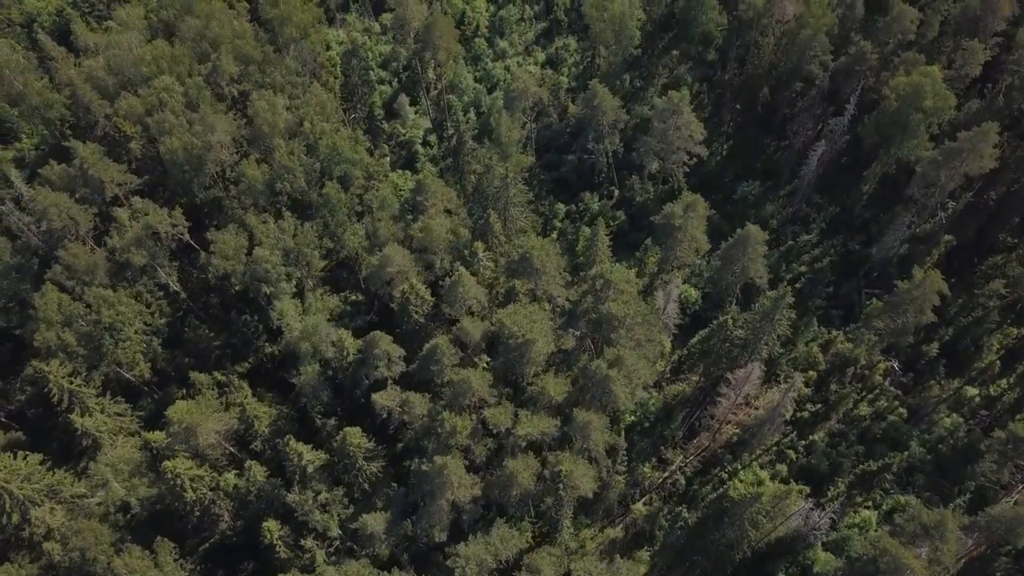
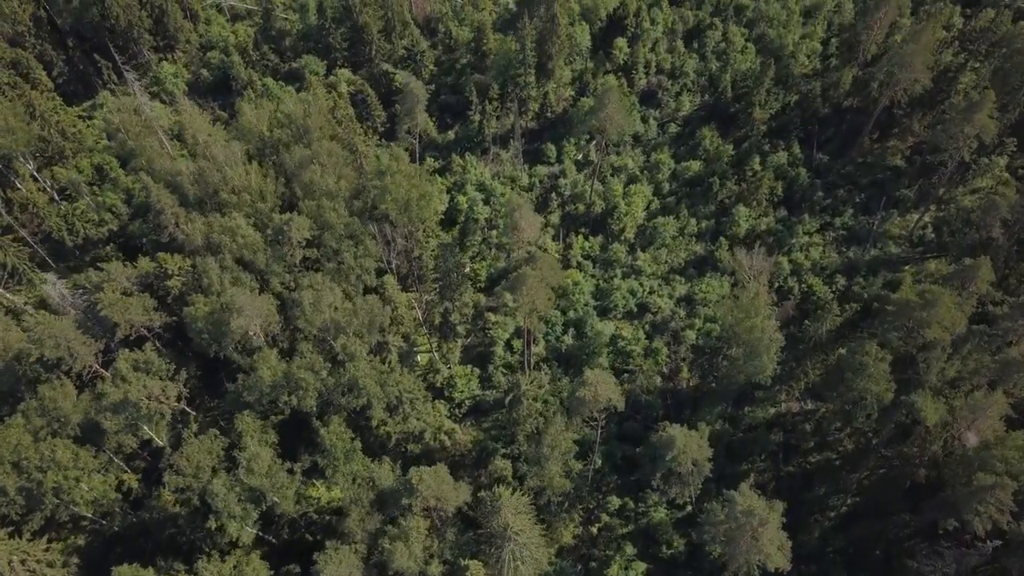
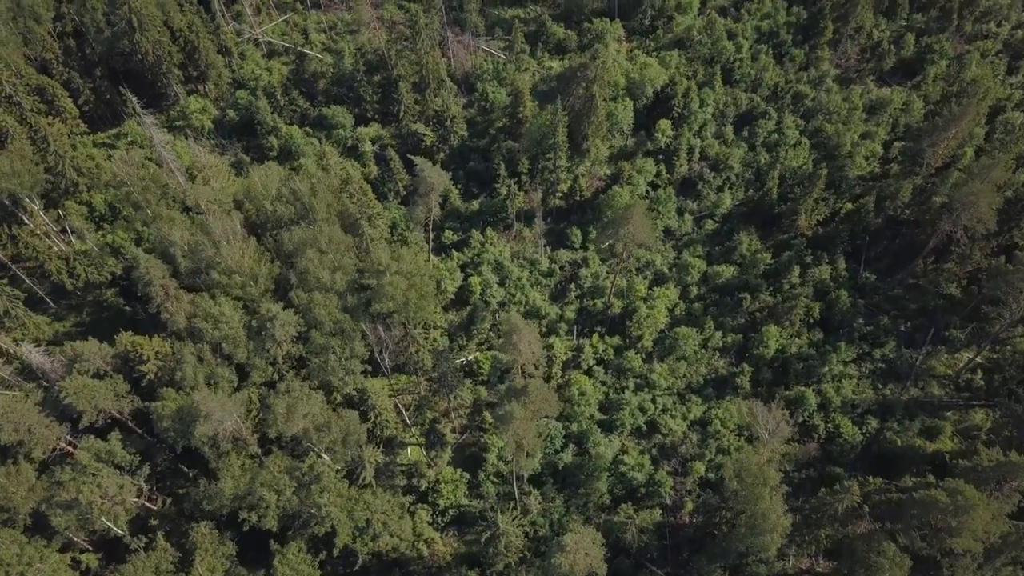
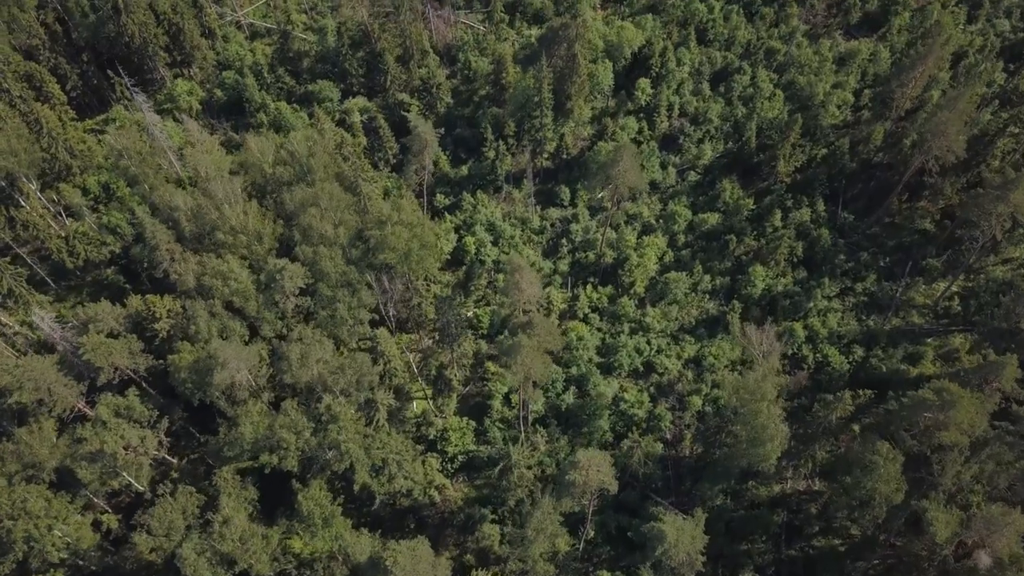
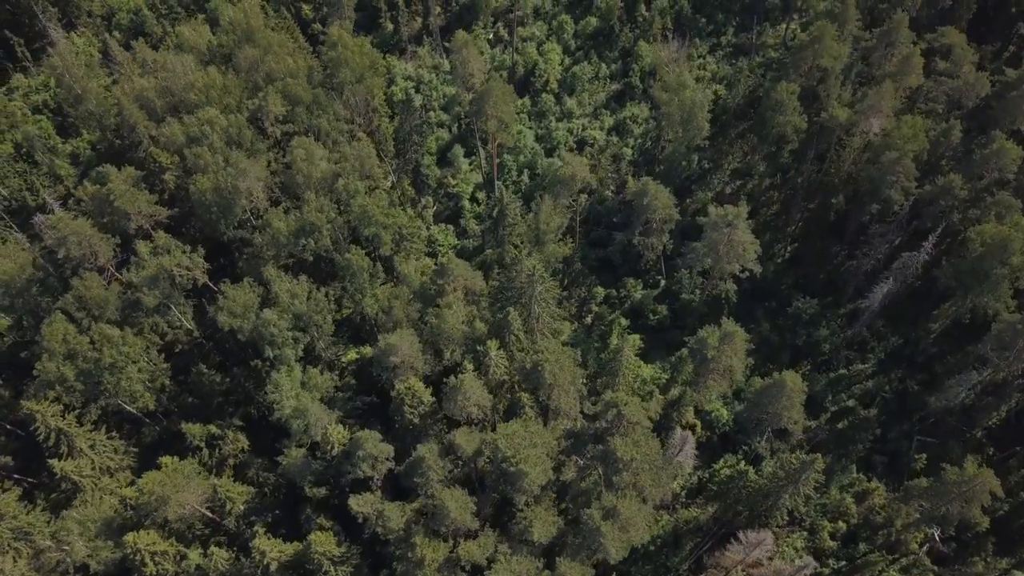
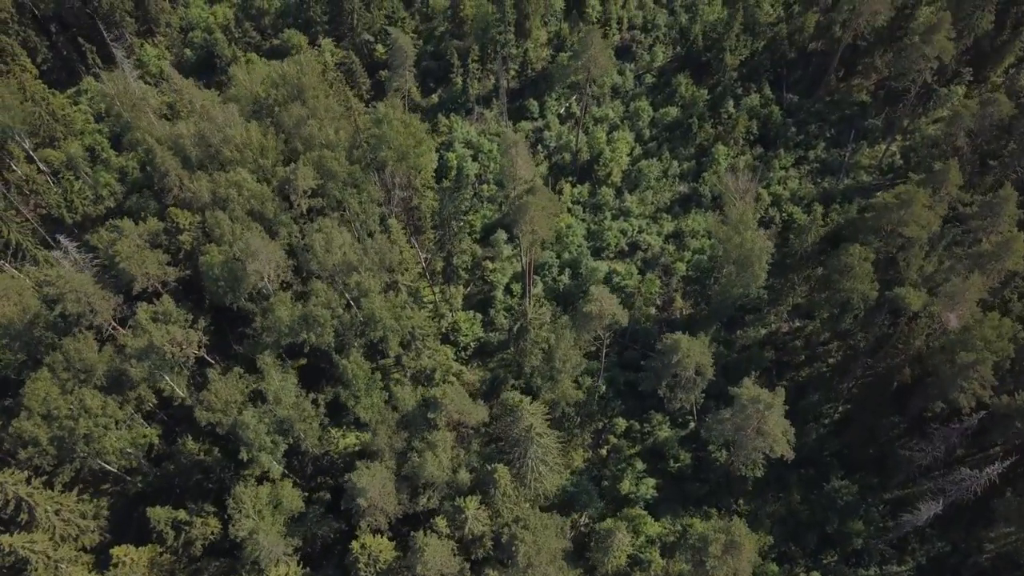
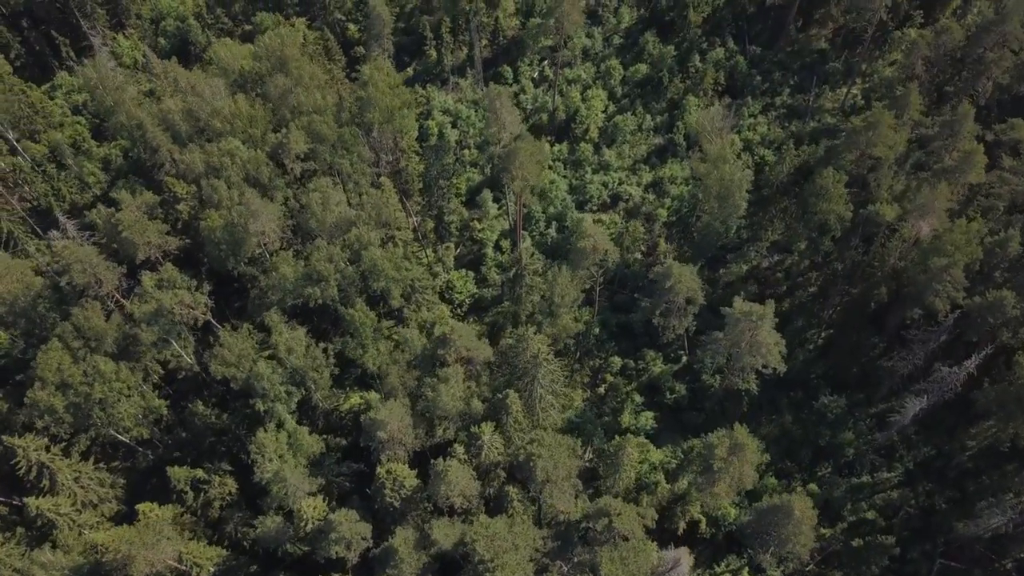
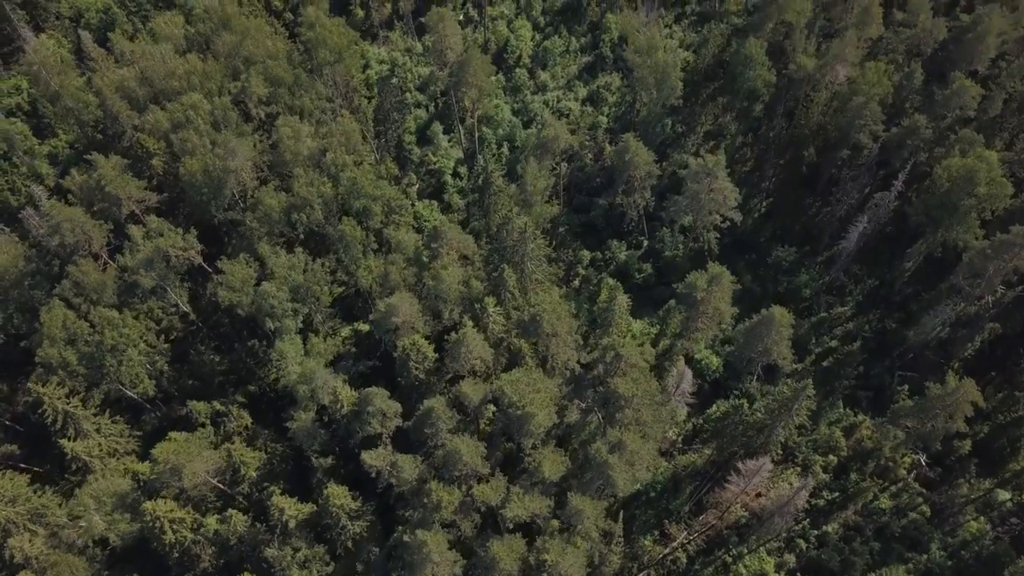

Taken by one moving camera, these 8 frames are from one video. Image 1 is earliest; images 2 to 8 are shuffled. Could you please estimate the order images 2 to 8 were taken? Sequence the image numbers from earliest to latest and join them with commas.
8, 5, 7, 6, 2, 4, 3
